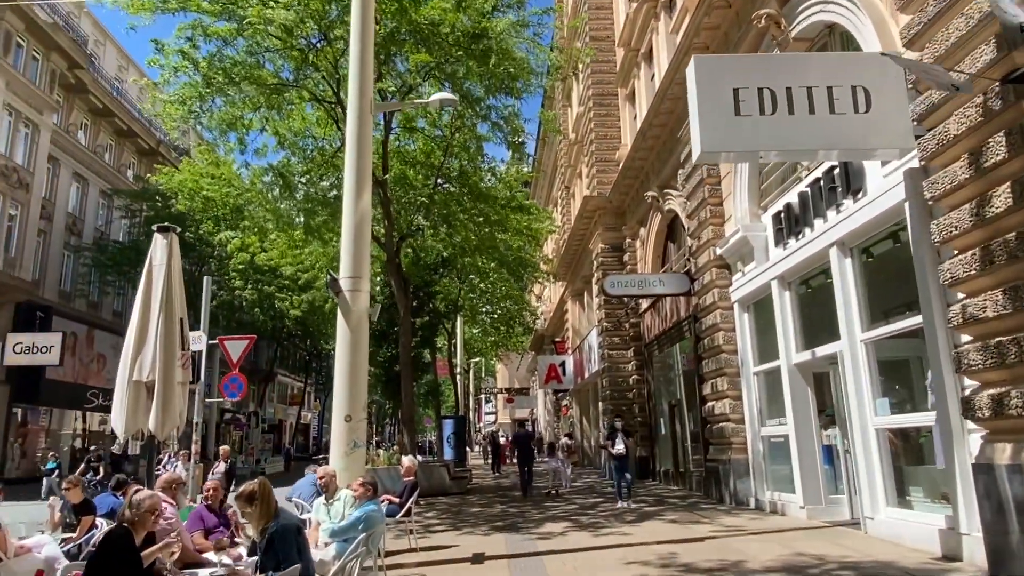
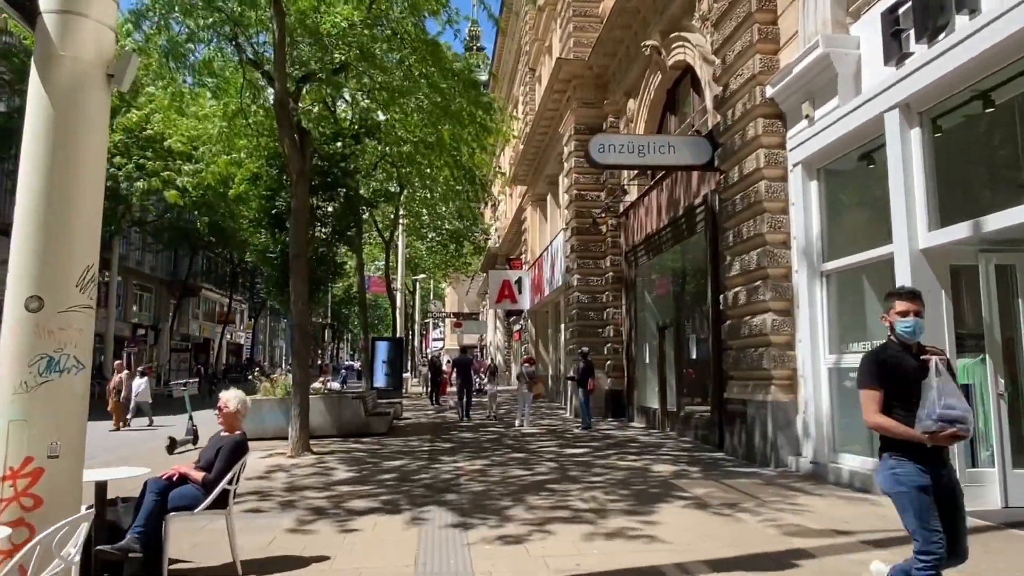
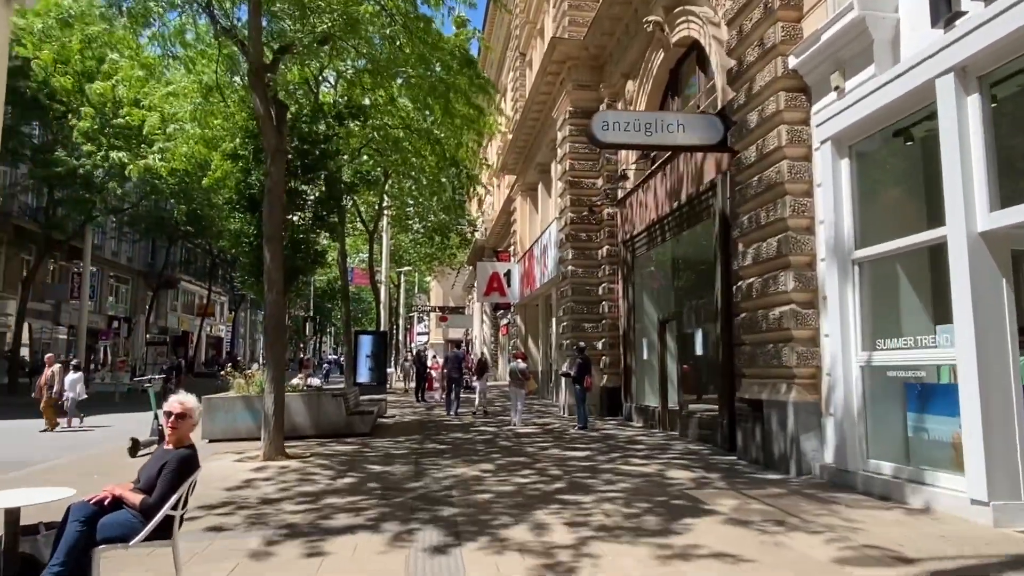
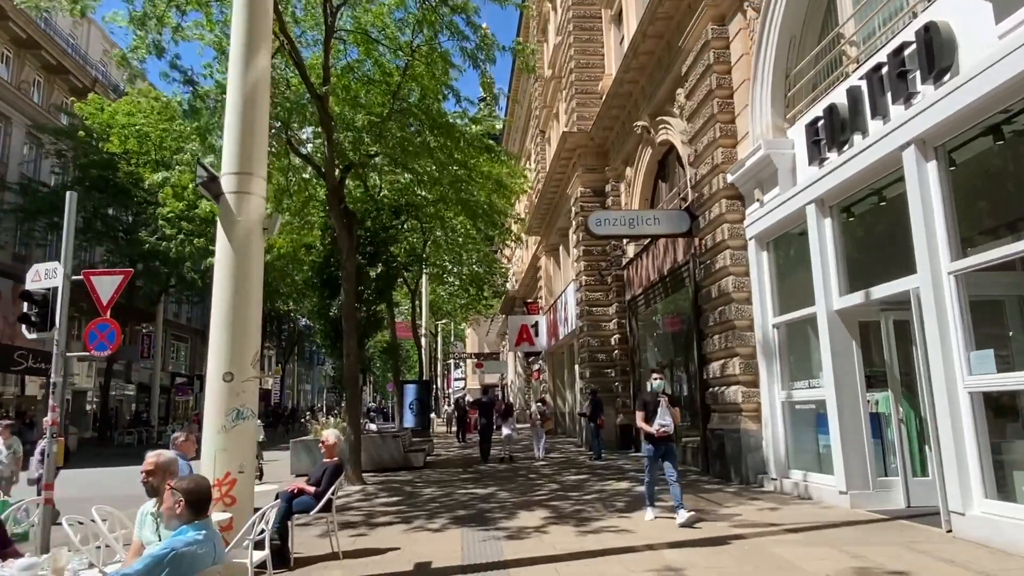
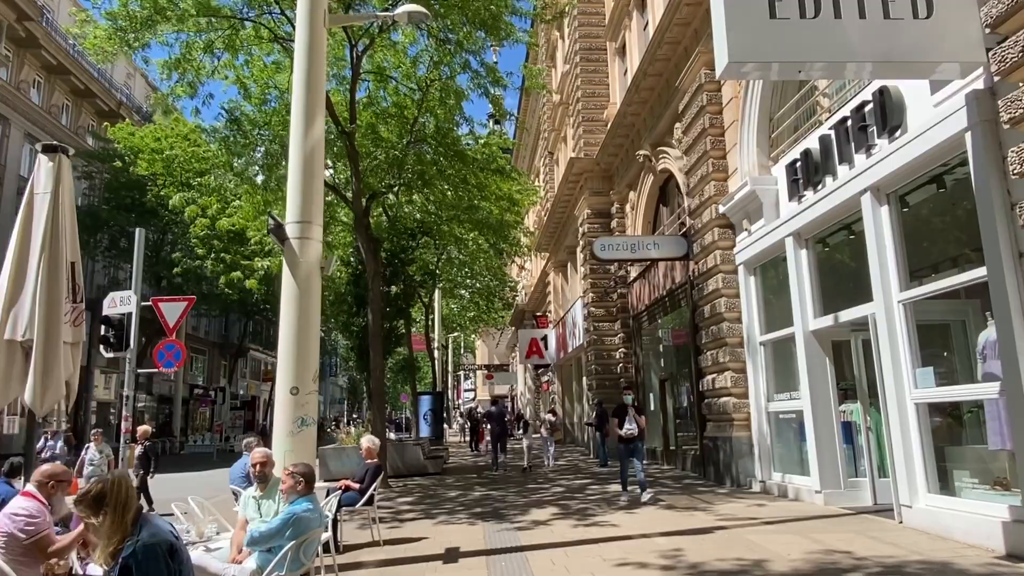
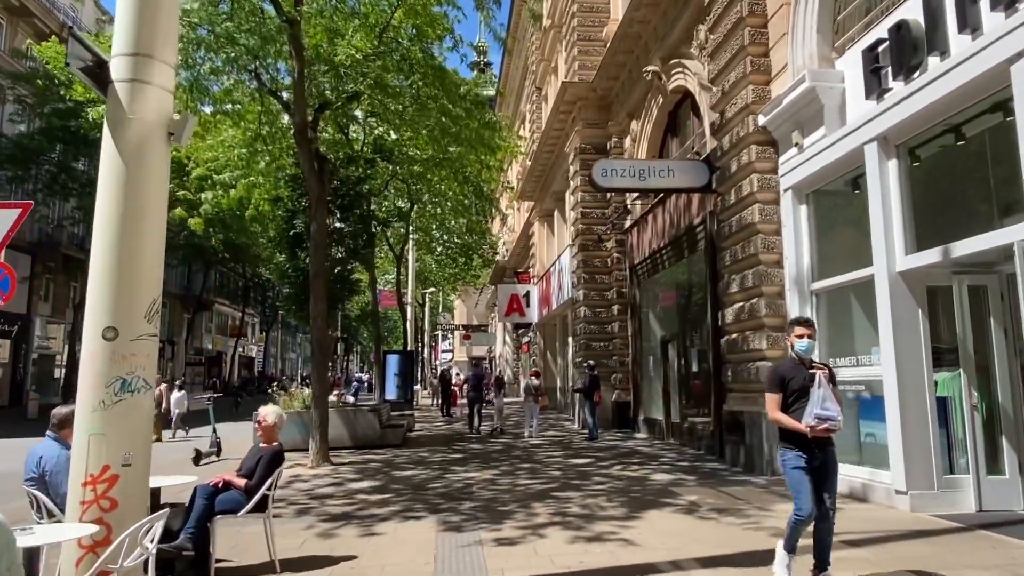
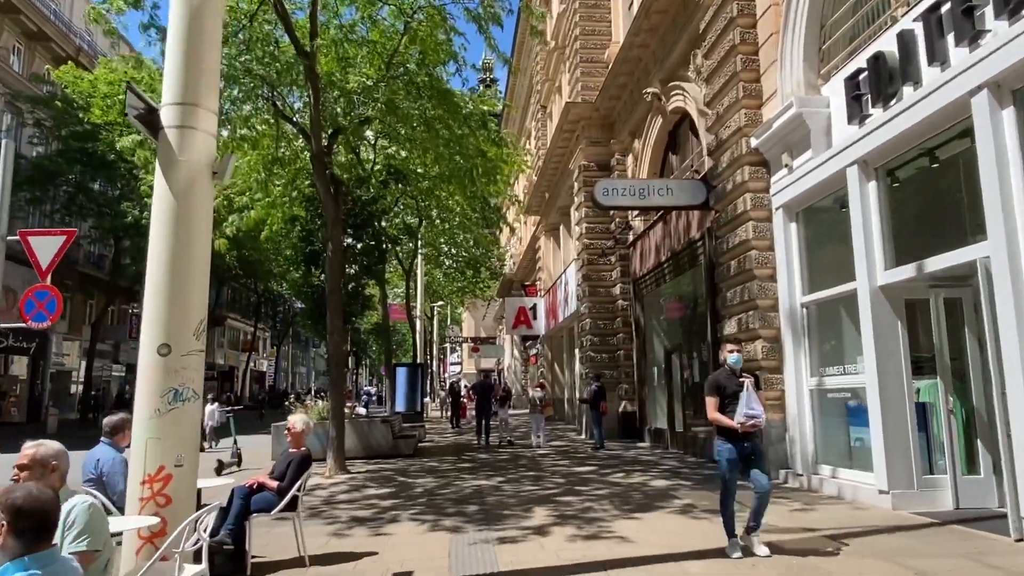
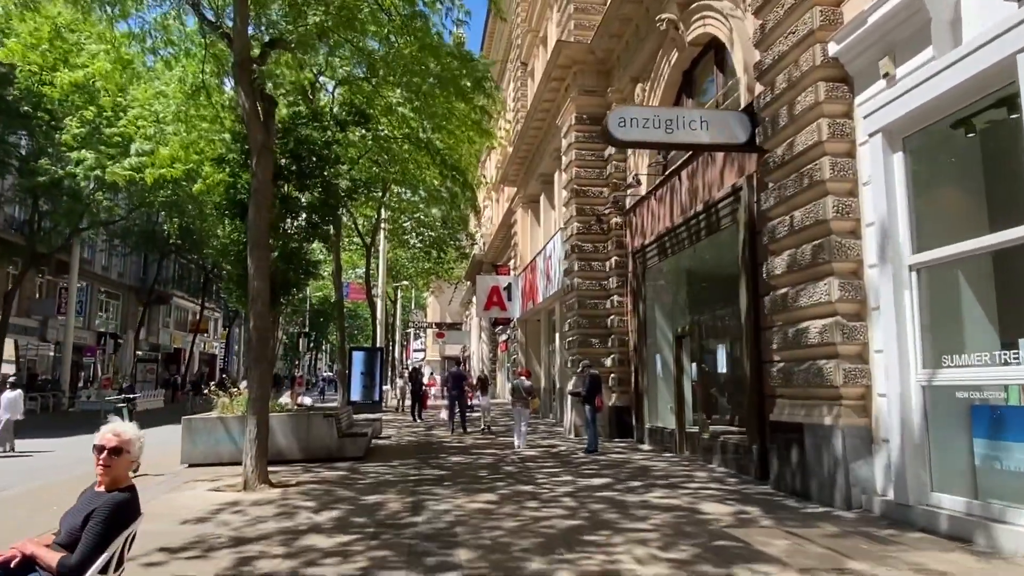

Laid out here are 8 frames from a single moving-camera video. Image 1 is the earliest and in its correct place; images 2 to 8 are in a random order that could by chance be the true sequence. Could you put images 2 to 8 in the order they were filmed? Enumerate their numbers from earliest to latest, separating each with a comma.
5, 4, 7, 6, 2, 3, 8
